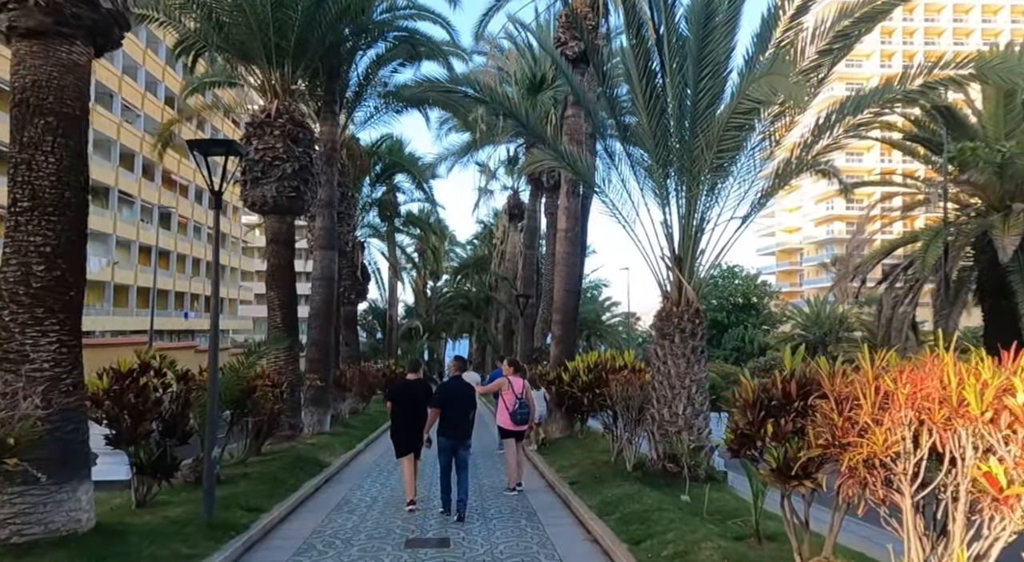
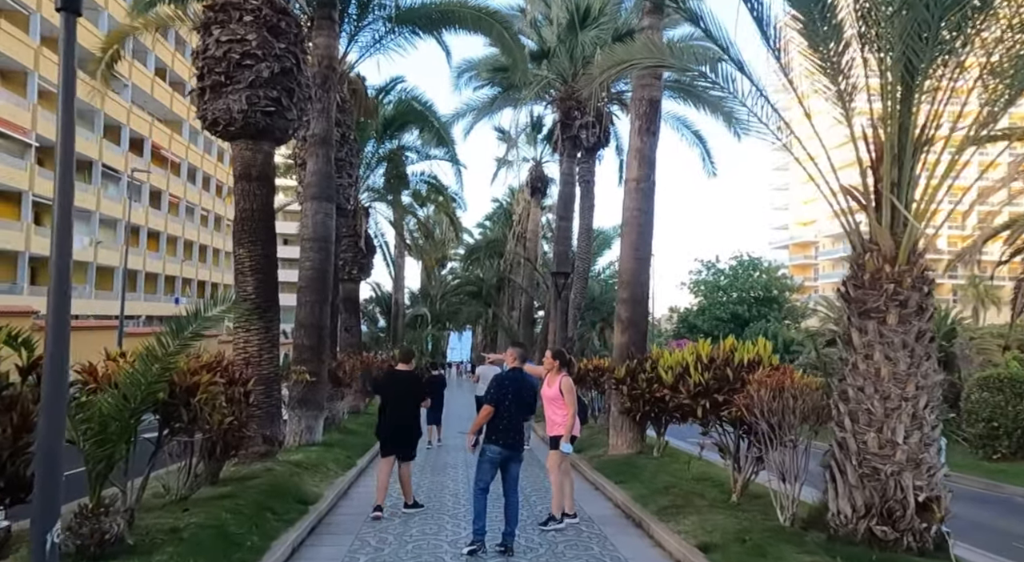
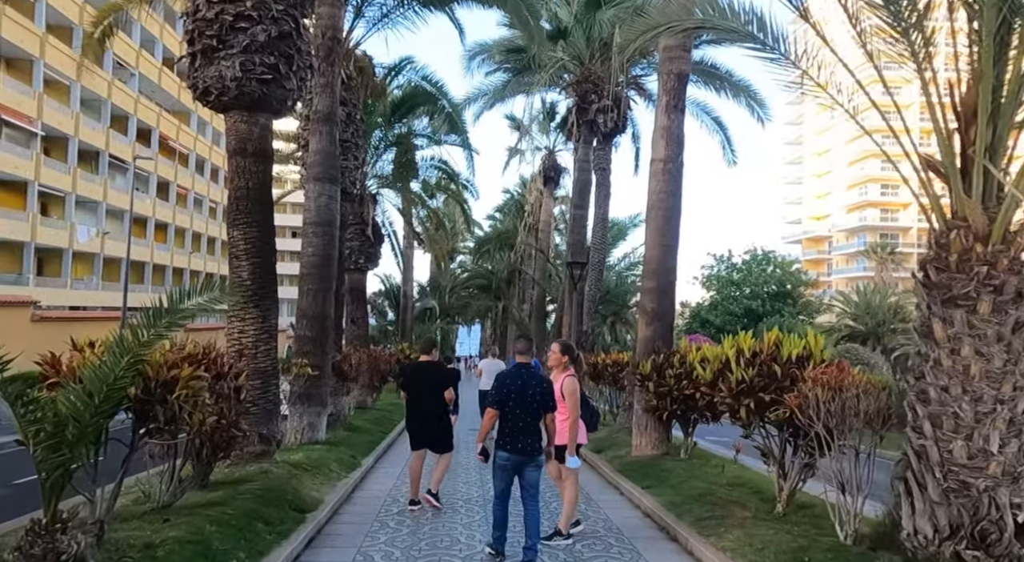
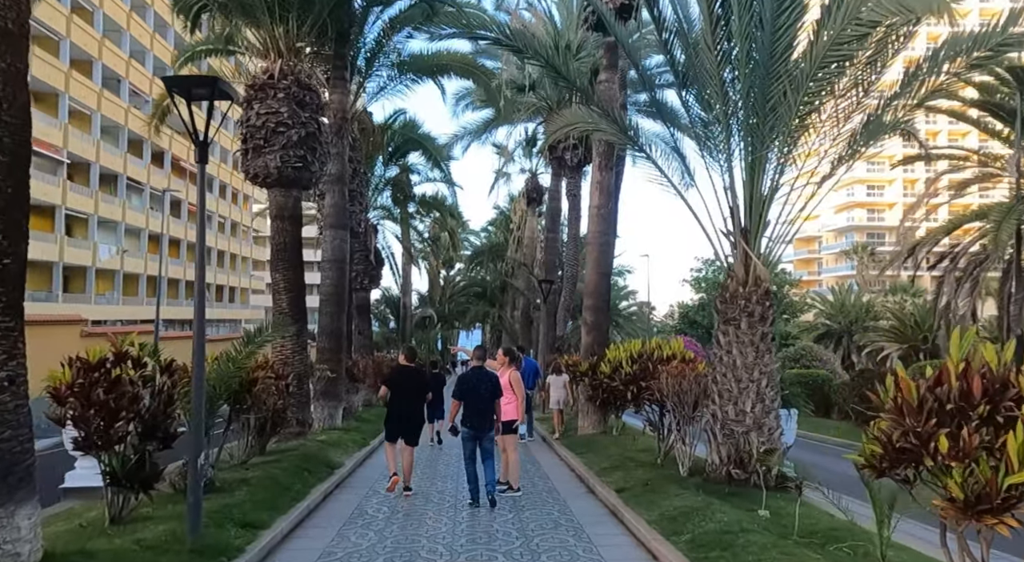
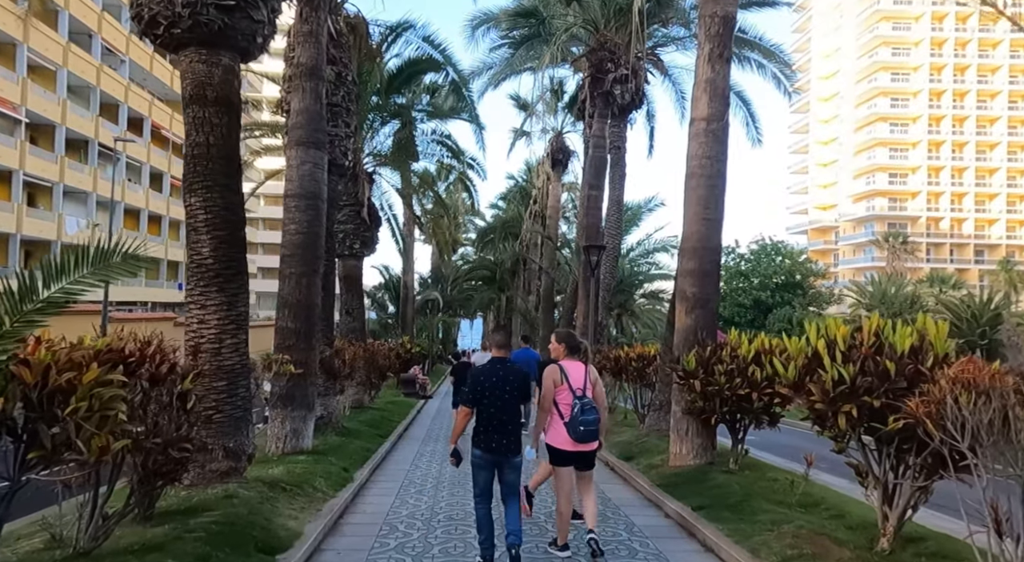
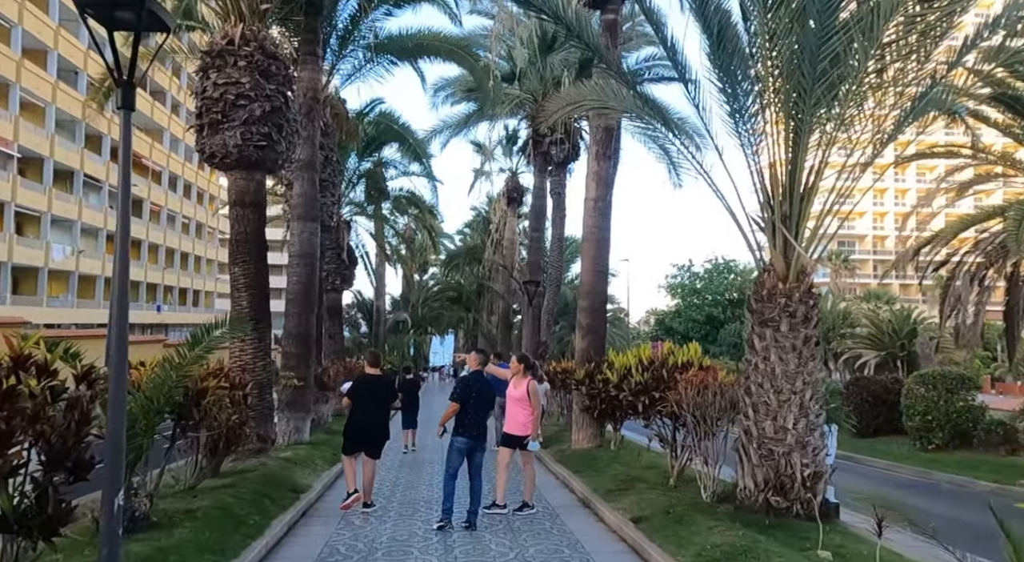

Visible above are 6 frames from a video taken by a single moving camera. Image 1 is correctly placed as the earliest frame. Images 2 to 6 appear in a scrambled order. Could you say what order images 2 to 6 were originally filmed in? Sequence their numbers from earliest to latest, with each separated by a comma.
4, 6, 2, 3, 5
